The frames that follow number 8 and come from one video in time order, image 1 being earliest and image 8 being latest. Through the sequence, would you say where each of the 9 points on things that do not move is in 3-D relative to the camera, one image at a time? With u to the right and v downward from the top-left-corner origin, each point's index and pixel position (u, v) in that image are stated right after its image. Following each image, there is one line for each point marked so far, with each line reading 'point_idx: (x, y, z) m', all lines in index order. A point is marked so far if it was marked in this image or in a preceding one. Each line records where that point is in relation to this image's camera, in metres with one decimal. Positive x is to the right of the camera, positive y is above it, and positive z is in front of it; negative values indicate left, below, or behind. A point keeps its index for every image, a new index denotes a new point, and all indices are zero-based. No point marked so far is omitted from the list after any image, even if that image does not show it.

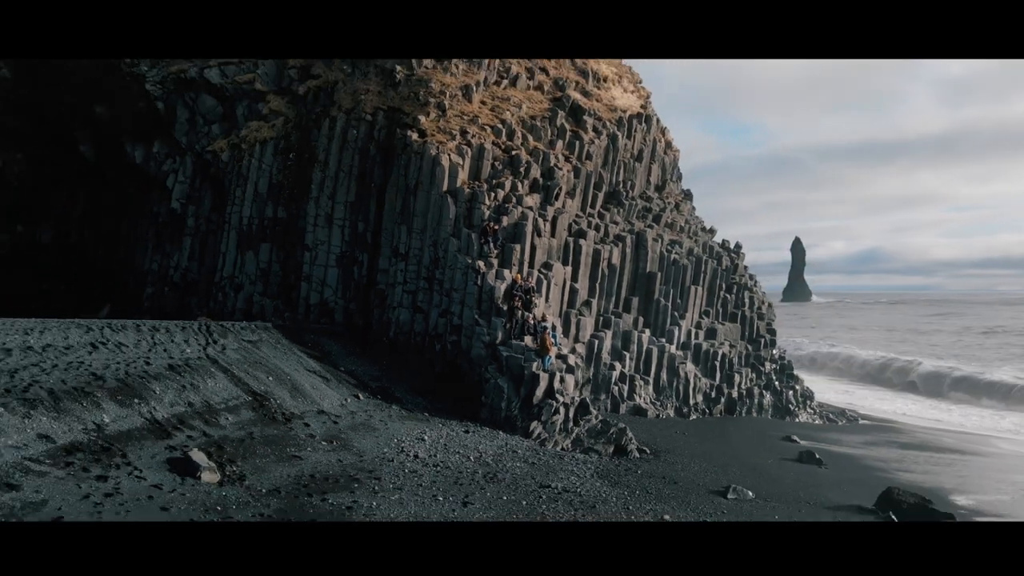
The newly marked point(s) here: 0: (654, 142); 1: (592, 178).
0: (+3.4, +3.5, +18.5) m
1: (+1.6, +2.2, +15.4) m
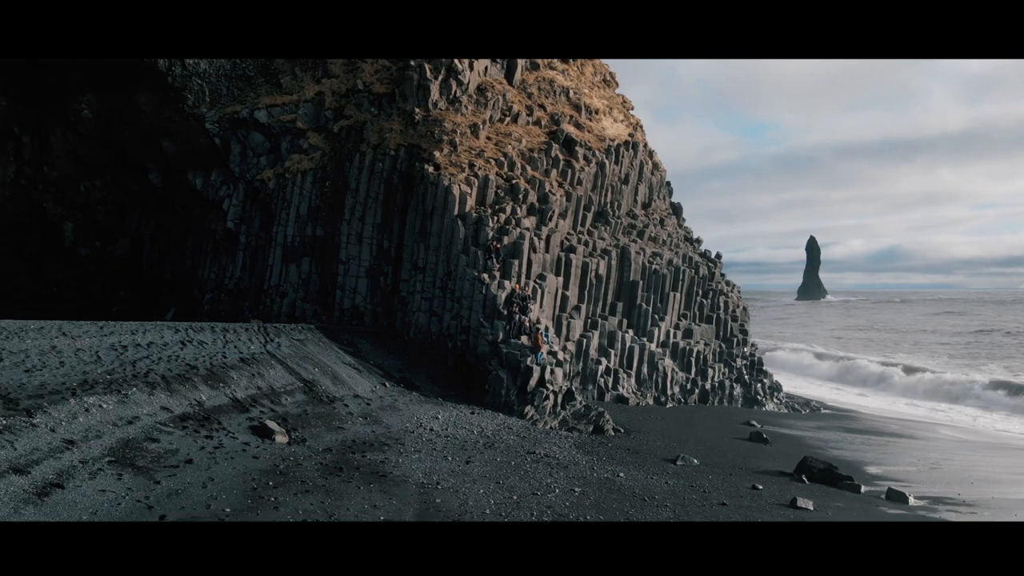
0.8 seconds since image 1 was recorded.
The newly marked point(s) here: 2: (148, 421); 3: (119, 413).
0: (+3.5, +3.4, +21.1) m
1: (+1.7, +2.1, +18.0) m
2: (-4.4, -1.6, +9.2) m
3: (-4.6, -1.4, +9.0) m
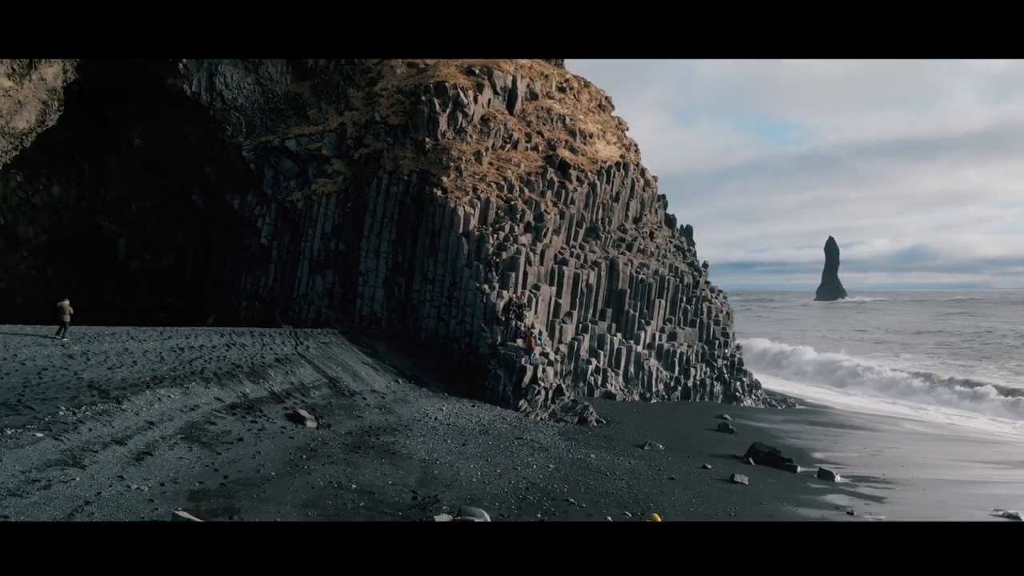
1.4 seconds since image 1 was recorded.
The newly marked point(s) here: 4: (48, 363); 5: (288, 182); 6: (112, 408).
0: (+3.6, +3.2, +23.2) m
1: (+1.7, +1.8, +20.2) m
2: (-4.6, -1.8, +11.5) m
3: (-4.9, -1.7, +11.4) m
4: (-6.9, -1.1, +11.4) m
5: (-5.8, +2.8, +19.9) m
6: (-5.3, -1.6, +10.1) m
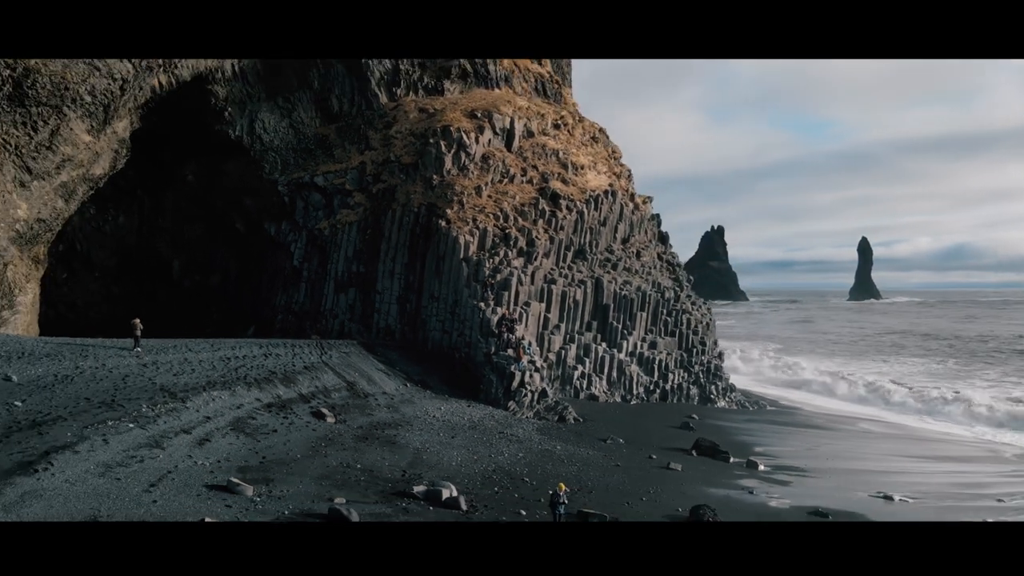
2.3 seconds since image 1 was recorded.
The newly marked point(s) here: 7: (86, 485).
0: (+3.6, +2.7, +26.0) m
1: (+1.6, +1.4, +23.1) m
2: (-5.1, -2.3, +14.8) m
3: (-5.3, -2.1, +14.6) m
4: (-7.4, -1.6, +14.8) m
5: (-5.9, +2.3, +23.1) m
6: (-5.8, -2.1, +13.3) m
7: (-5.2, -2.4, +9.4) m
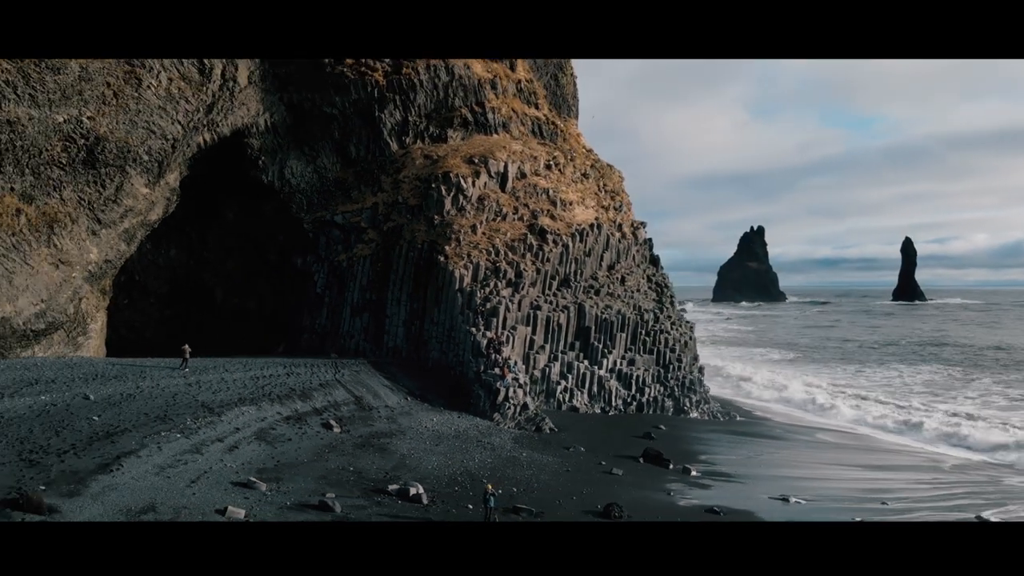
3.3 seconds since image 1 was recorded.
0: (+3.5, +1.9, +29.2) m
1: (+1.3, +0.5, +26.4) m
2: (-5.8, -3.1, +18.5) m
3: (-6.1, -3.0, +18.3) m
4: (-8.1, -2.5, +18.6) m
5: (-6.2, +1.5, +26.8) m
6: (-6.6, -2.9, +17.1) m
7: (-6.3, -3.3, +13.1) m
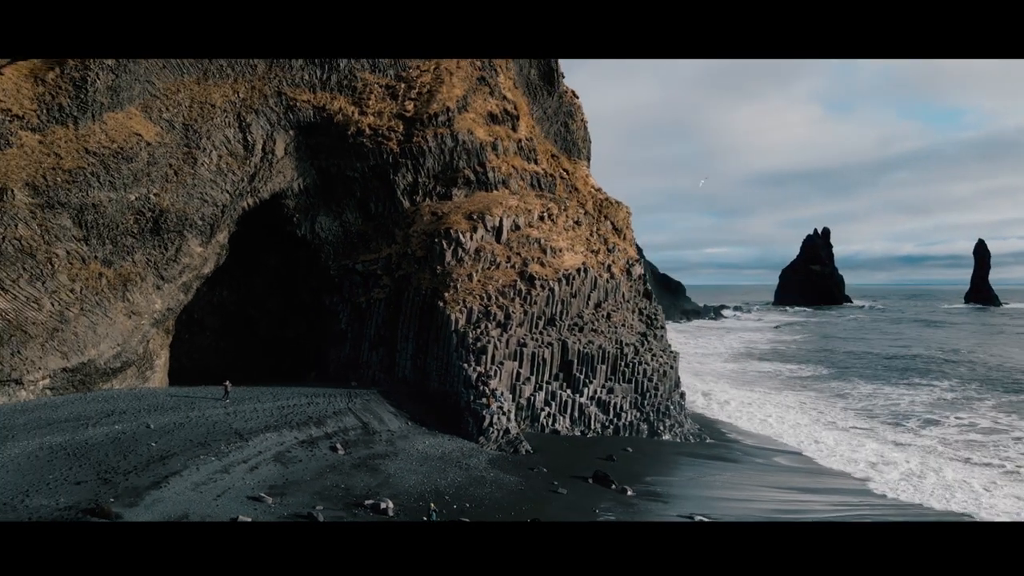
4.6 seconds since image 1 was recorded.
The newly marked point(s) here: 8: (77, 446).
0: (+3.4, +0.3, +33.2) m
1: (+1.0, -1.0, +30.7) m
2: (-6.8, -4.7, +23.4) m
3: (-7.1, -4.6, +23.3) m
4: (-9.1, -4.0, +23.7) m
5: (-6.4, -0.1, +31.8) m
6: (-7.7, -4.5, +22.1) m
7: (-7.7, -4.9, +18.1) m
8: (-11.3, -4.1, +19.8) m
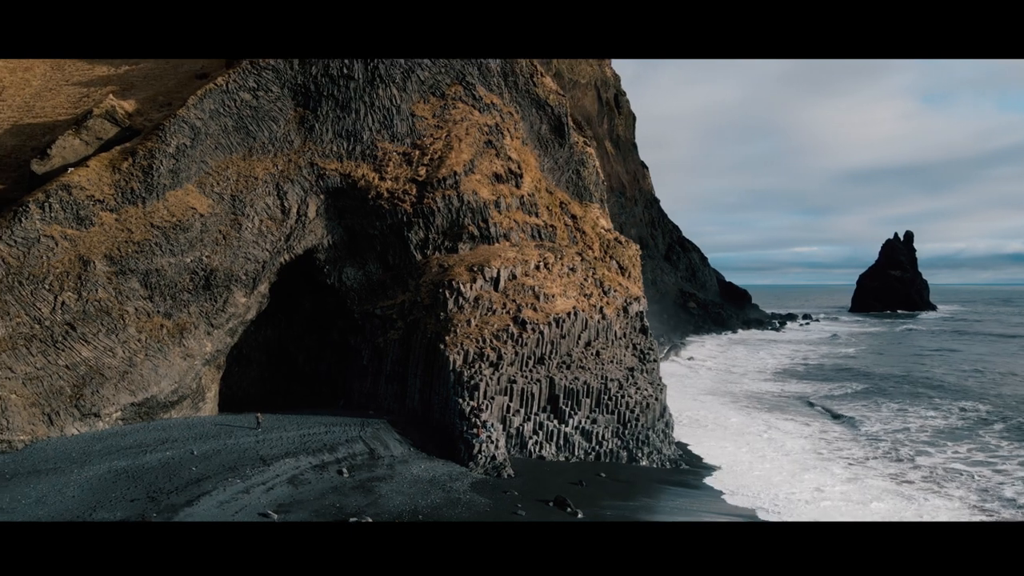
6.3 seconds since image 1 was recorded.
0: (+3.4, -1.7, +37.6) m
1: (+0.6, -3.1, +35.3) m
2: (-7.8, -6.7, +28.9) m
3: (-8.2, -6.6, +28.8) m
4: (-10.1, -6.1, +29.5) m
5: (-6.6, -2.1, +37.1) m
6: (-8.9, -6.5, +27.6) m
7: (-9.3, -6.9, +23.7) m
8: (-12.7, -6.1, +25.7) m
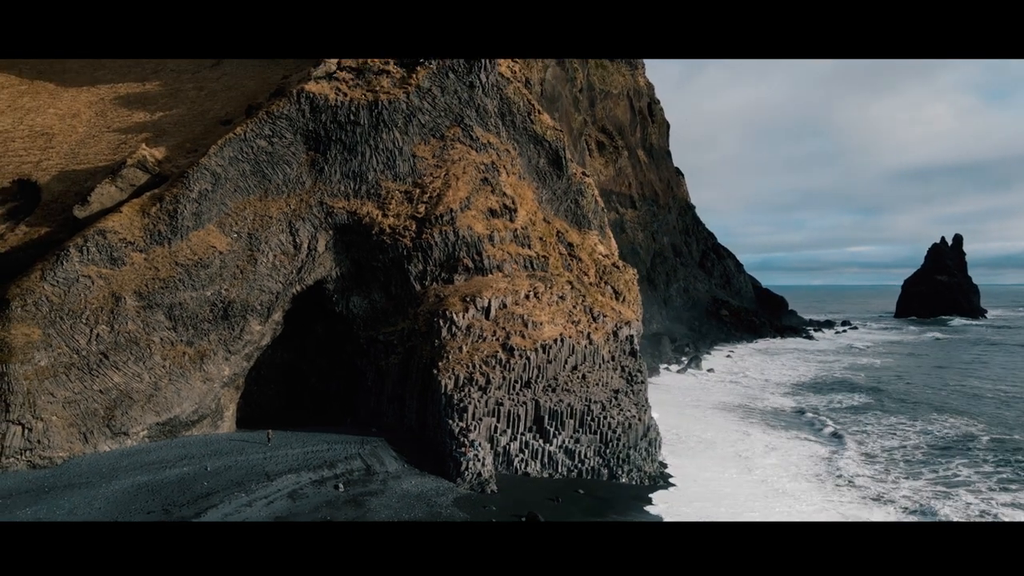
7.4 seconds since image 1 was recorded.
0: (+2.9, -3.2, +40.5) m
1: (+0.1, -4.5, +38.3) m
2: (-8.8, -8.2, +32.5) m
3: (-9.1, -8.1, +32.4) m
4: (-11.1, -7.5, +33.2) m
5: (-7.1, -3.6, +40.6) m
6: (-10.0, -8.0, +31.3) m
7: (-10.6, -8.4, +27.4) m
8: (-13.8, -7.6, +29.6) m
